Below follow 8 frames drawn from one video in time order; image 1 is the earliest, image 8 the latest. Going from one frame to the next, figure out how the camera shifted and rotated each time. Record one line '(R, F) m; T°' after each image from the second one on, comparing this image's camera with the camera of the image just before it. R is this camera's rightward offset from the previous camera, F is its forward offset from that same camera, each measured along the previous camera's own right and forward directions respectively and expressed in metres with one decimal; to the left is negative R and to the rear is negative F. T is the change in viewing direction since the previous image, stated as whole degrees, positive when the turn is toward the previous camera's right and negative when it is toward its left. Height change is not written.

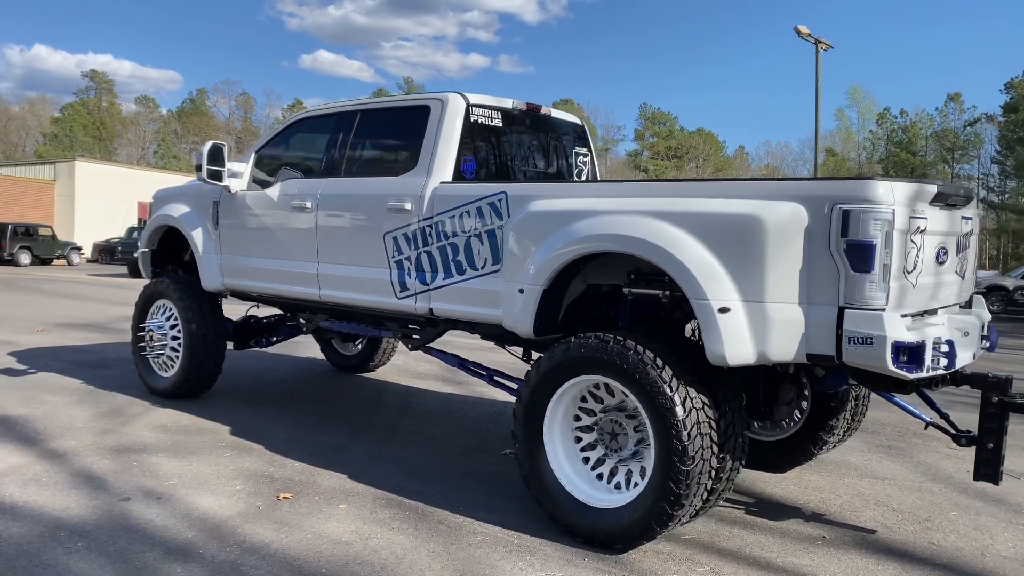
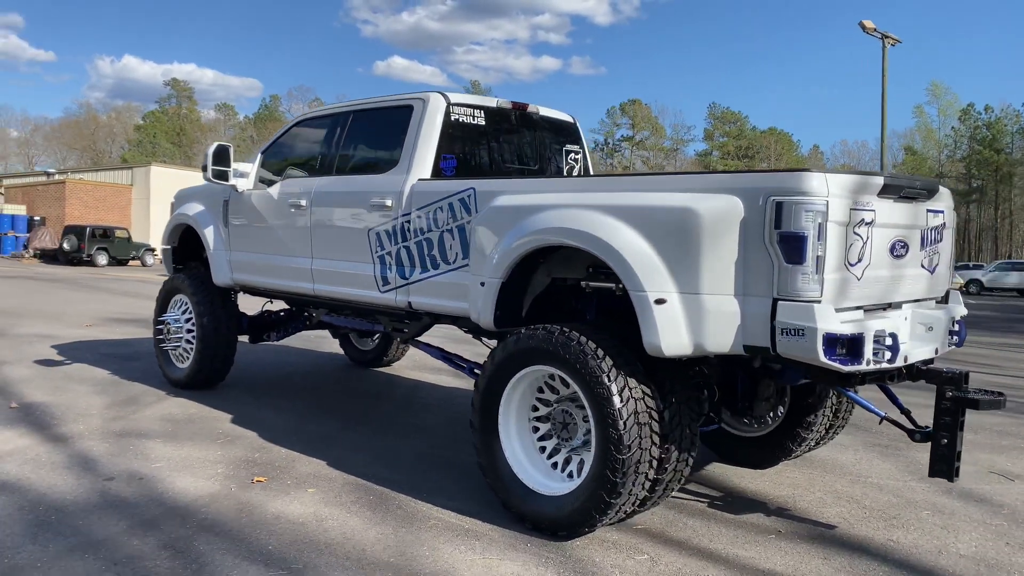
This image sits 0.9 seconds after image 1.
(+0.6, -0.1) m; -5°
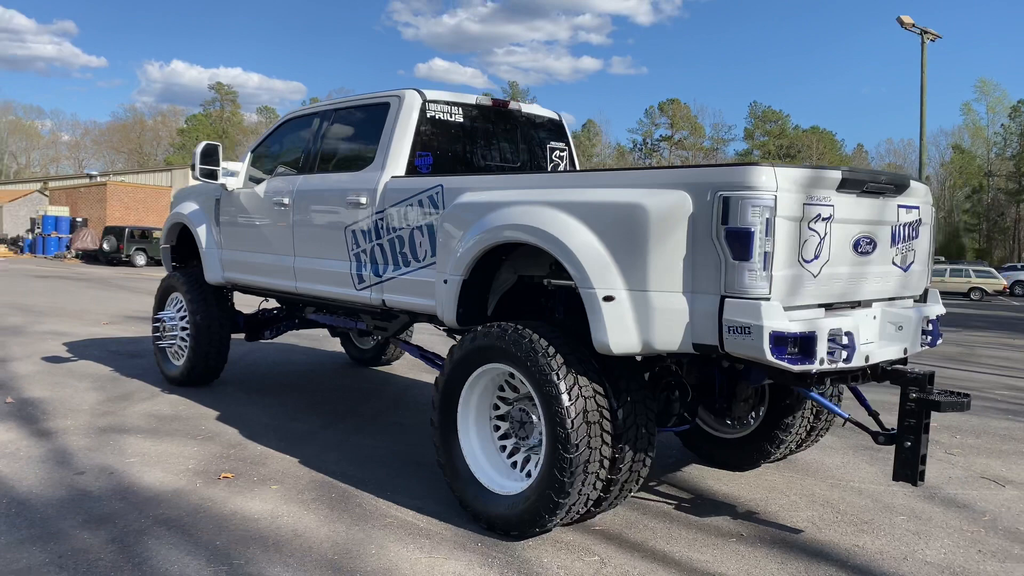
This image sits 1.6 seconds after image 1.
(+0.4, 0.0) m; -3°
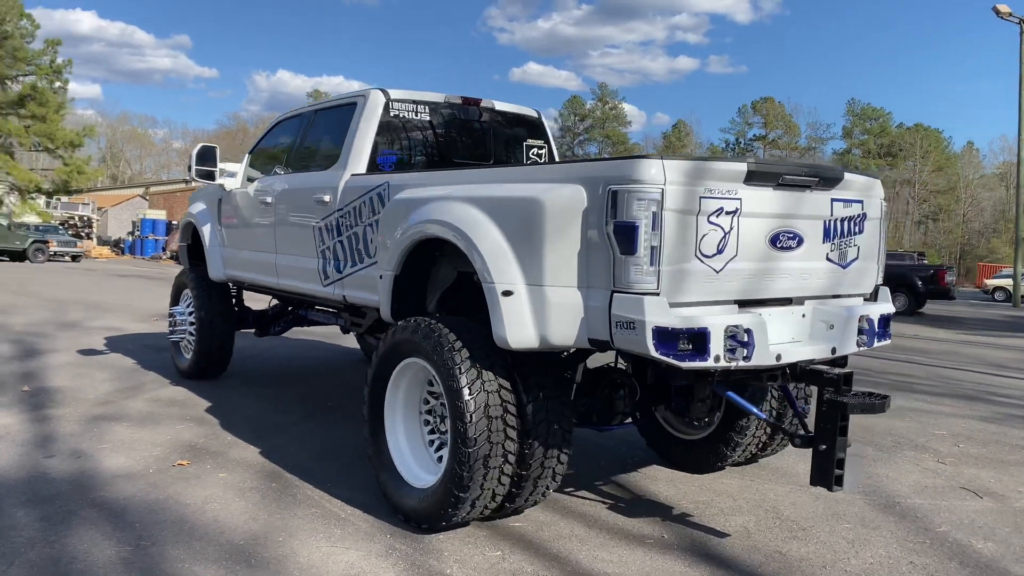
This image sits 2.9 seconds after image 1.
(+0.8, 0.0) m; -6°
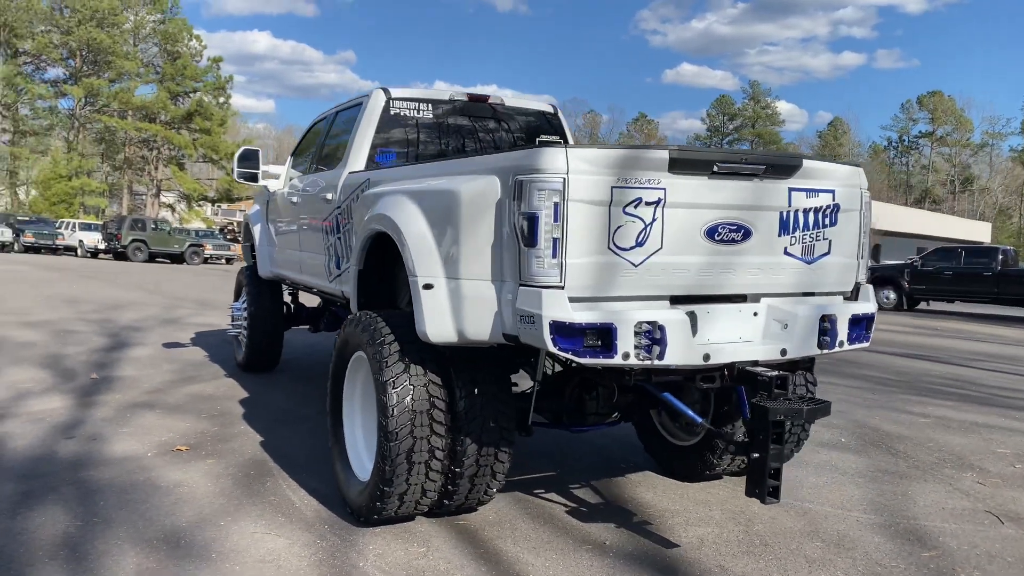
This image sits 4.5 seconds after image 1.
(+0.9, +0.2) m; -10°
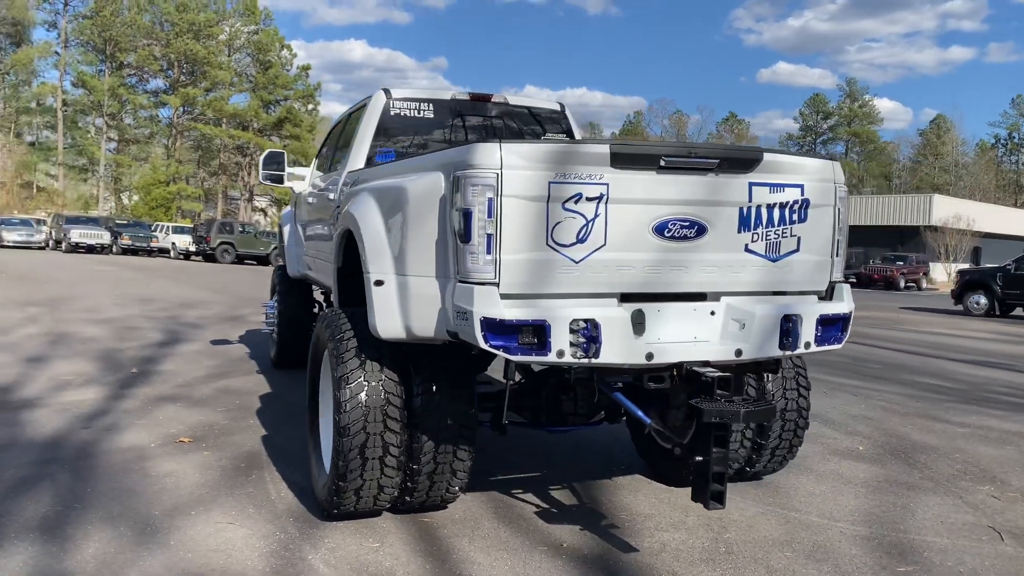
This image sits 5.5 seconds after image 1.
(+0.6, +0.1) m; -6°
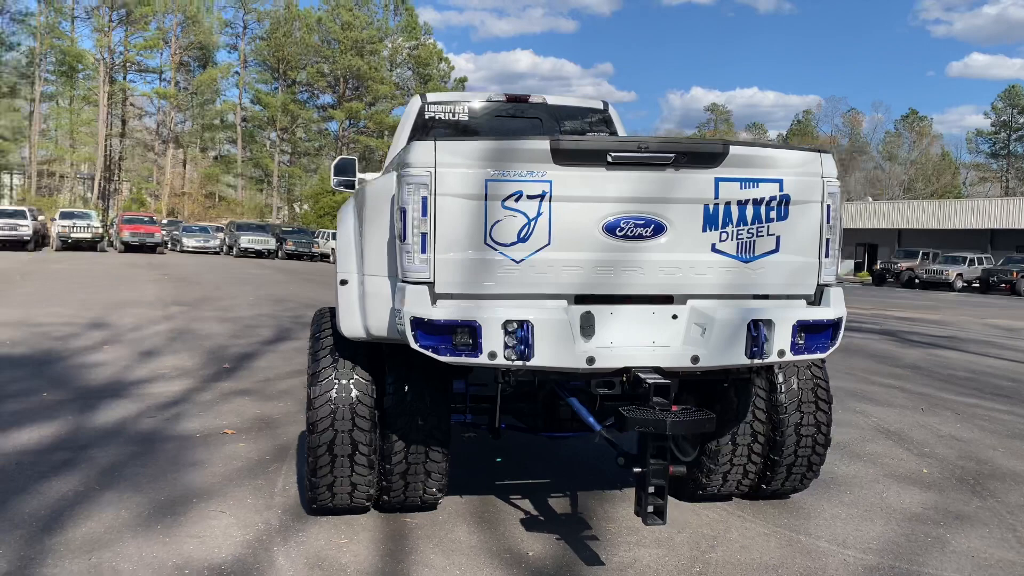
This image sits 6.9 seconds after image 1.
(+0.8, +0.1) m; -11°
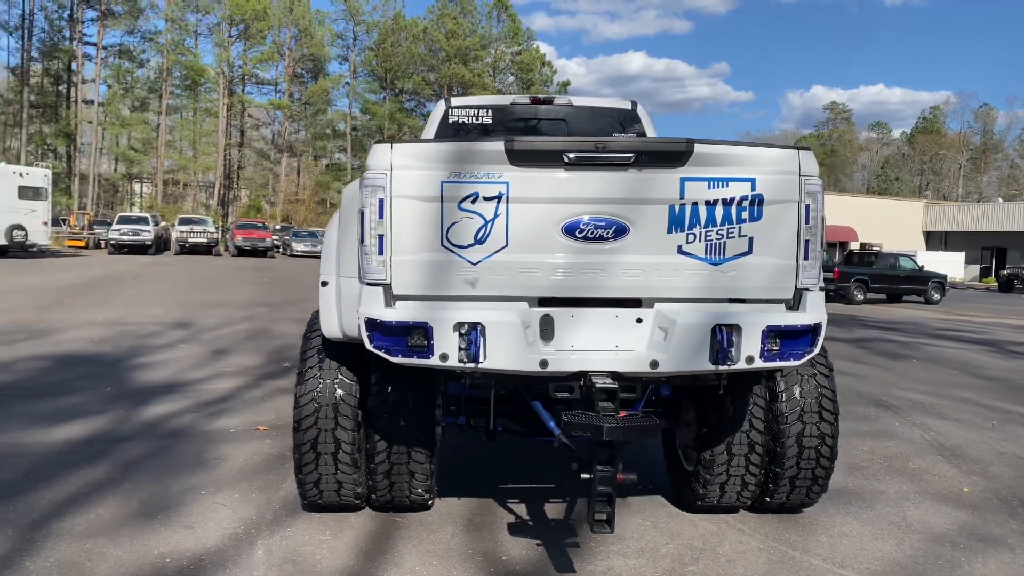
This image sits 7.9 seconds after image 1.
(+0.6, +0.1) m; -7°
